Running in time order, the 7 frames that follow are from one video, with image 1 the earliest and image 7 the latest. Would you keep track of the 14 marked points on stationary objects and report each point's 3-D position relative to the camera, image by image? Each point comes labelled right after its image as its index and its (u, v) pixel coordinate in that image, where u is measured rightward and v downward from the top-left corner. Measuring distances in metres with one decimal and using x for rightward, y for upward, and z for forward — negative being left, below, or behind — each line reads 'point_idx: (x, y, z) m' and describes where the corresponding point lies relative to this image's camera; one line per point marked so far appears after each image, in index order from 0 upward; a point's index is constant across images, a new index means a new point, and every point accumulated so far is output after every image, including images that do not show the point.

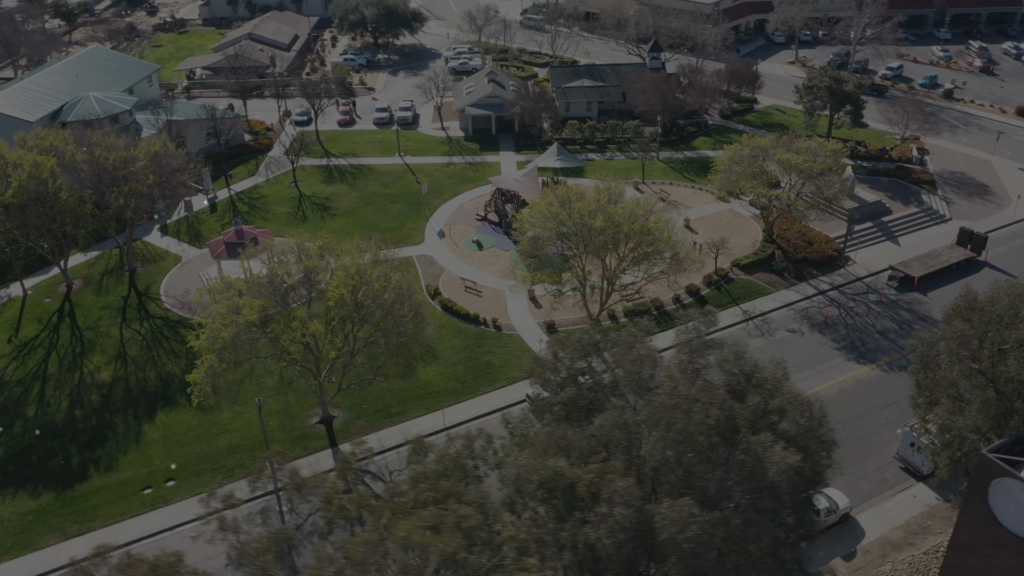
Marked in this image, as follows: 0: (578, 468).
0: (+1.3, -3.9, +18.0) m
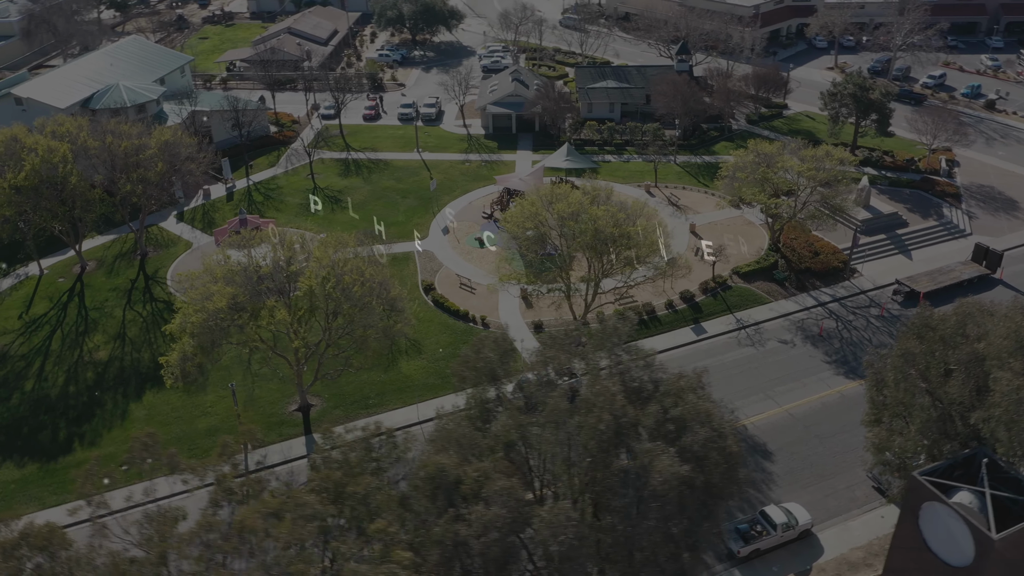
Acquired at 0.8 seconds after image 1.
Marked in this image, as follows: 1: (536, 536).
0: (-1.1, -3.9, +18.2) m
1: (+0.3, -5.1, +17.1) m
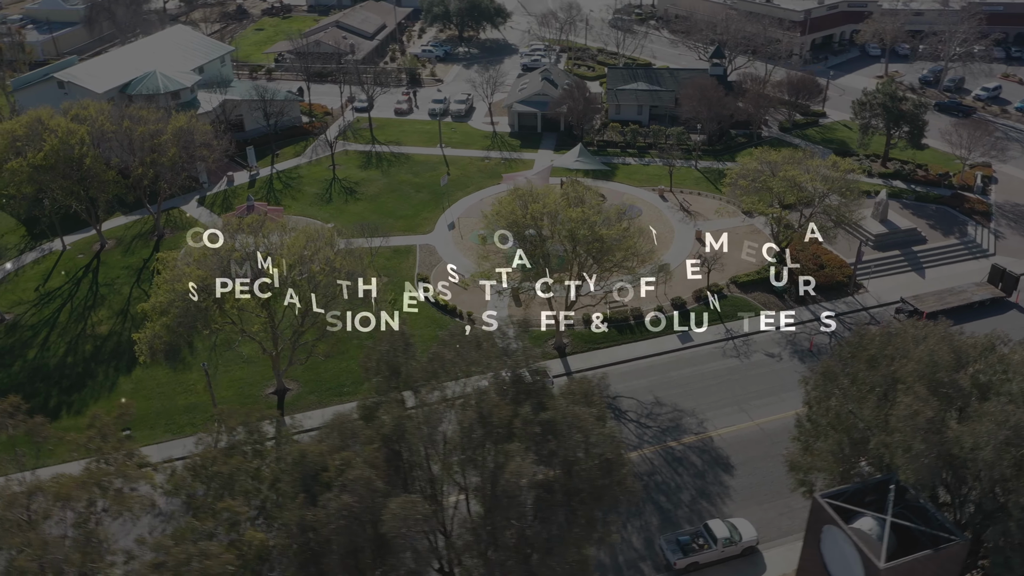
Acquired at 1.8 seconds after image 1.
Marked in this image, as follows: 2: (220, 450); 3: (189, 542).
0: (-4.0, -3.7, +18.6) m
1: (-2.8, -5.0, +17.4) m
2: (-6.8, -3.7, +19.4) m
3: (-6.5, -5.1, +16.9) m
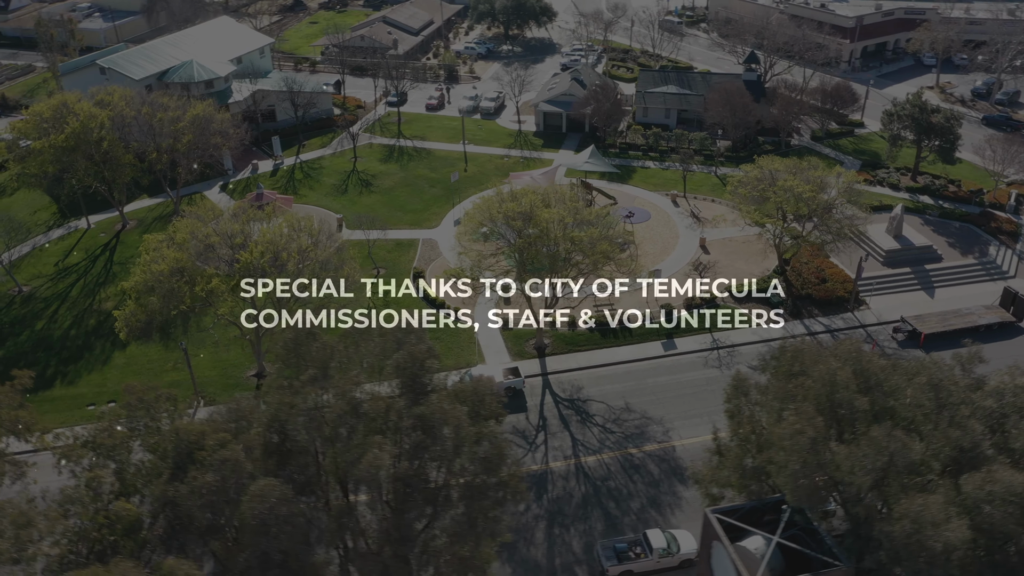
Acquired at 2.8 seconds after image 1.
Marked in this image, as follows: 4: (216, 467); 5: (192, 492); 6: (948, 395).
0: (-7.0, -3.4, +19.3) m
1: (-5.9, -4.7, +18.0) m
2: (-9.7, -3.3, +20.4) m
3: (-9.6, -4.7, +17.8) m
4: (-6.5, -3.9, +18.3) m
5: (-6.9, -4.4, +17.8) m
6: (+10.4, -2.5, +19.8) m
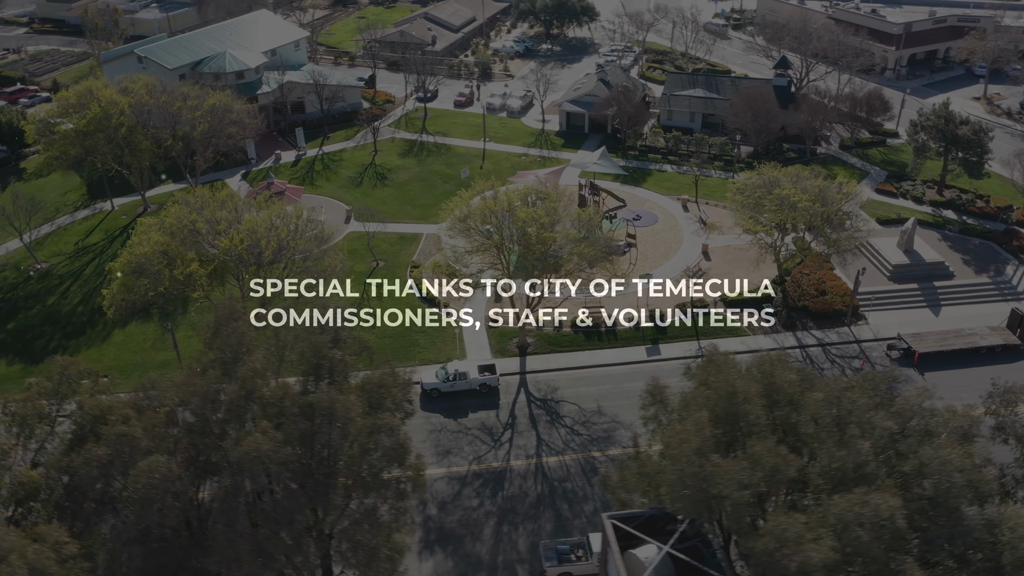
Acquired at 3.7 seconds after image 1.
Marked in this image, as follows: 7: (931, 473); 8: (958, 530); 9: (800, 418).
0: (-9.5, -3.0, +20.1) m
1: (-8.7, -4.3, +18.7) m
2: (-12.1, -2.7, +21.4) m
3: (-12.4, -4.1, +18.8) m
4: (-9.2, -3.5, +19.1) m
5: (-9.6, -3.9, +18.6) m
6: (+7.8, -2.9, +19.3) m
7: (+8.8, -3.9, +17.6) m
8: (+9.1, -4.9, +16.9) m
9: (+6.7, -3.1, +19.6) m
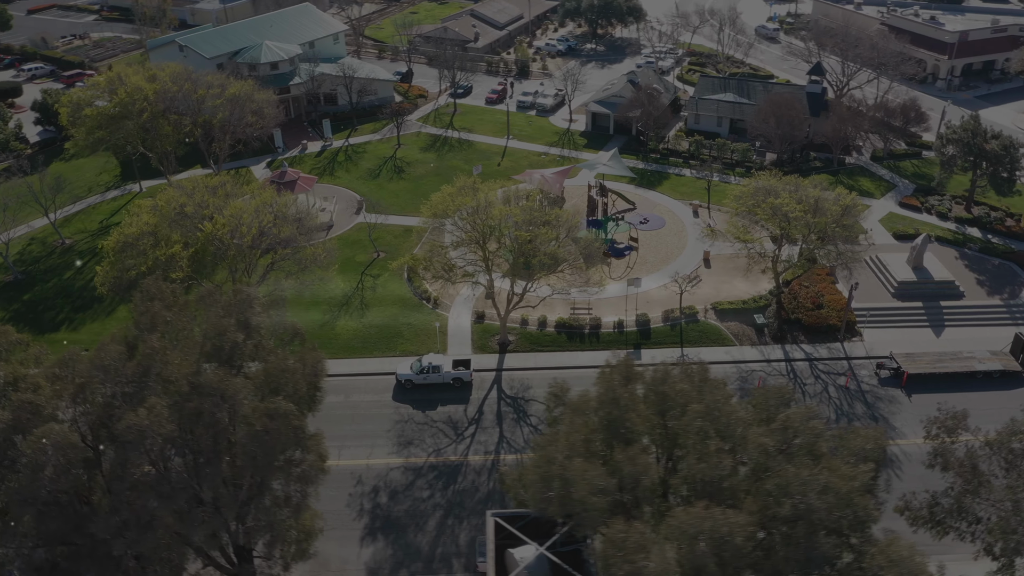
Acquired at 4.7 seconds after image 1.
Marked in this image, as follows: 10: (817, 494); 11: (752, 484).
0: (-12.3, -2.4, +21.3) m
1: (-11.6, -3.8, +19.8) m
2: (-14.7, -2.0, +22.8) m
3: (-15.3, -3.3, +20.2) m
4: (-12.0, -2.9, +20.2) m
5: (-12.5, -3.3, +19.8) m
6: (+4.9, -3.2, +19.0) m
7: (+5.7, -4.2, +17.1) m
8: (+5.9, -5.2, +16.5) m
9: (+3.8, -3.3, +19.4) m
10: (+6.2, -4.2, +17.0) m
11: (+5.1, -4.2, +17.8) m
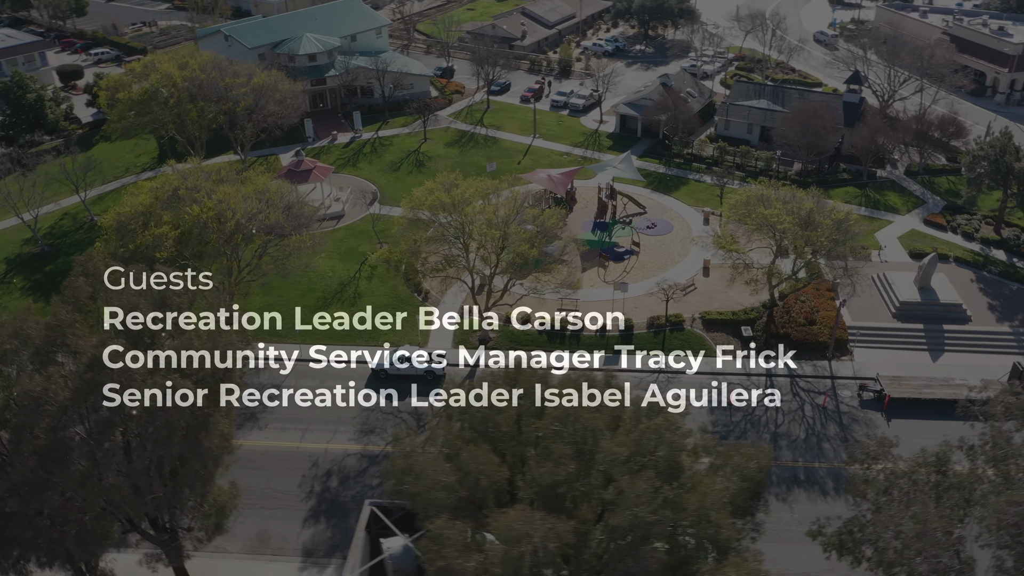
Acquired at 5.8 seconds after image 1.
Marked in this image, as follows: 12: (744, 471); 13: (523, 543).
0: (-15.1, -1.5, +22.8) m
1: (-14.6, -3.0, +21.3) m
2: (-17.4, -1.0, +24.5) m
3: (-18.2, -2.3, +22.0) m
4: (-15.0, -2.1, +21.7) m
5: (-15.5, -2.4, +21.3) m
6: (+1.7, -3.3, +18.9) m
7: (+2.3, -4.4, +16.9) m
8: (+2.3, -5.4, +16.3) m
9: (+0.7, -3.3, +19.3) m
10: (+2.8, -4.4, +16.8) m
11: (+1.8, -4.3, +17.7) m
12: (+5.6, -4.4, +19.9) m
13: (+0.2, -4.9, +16.1) m
